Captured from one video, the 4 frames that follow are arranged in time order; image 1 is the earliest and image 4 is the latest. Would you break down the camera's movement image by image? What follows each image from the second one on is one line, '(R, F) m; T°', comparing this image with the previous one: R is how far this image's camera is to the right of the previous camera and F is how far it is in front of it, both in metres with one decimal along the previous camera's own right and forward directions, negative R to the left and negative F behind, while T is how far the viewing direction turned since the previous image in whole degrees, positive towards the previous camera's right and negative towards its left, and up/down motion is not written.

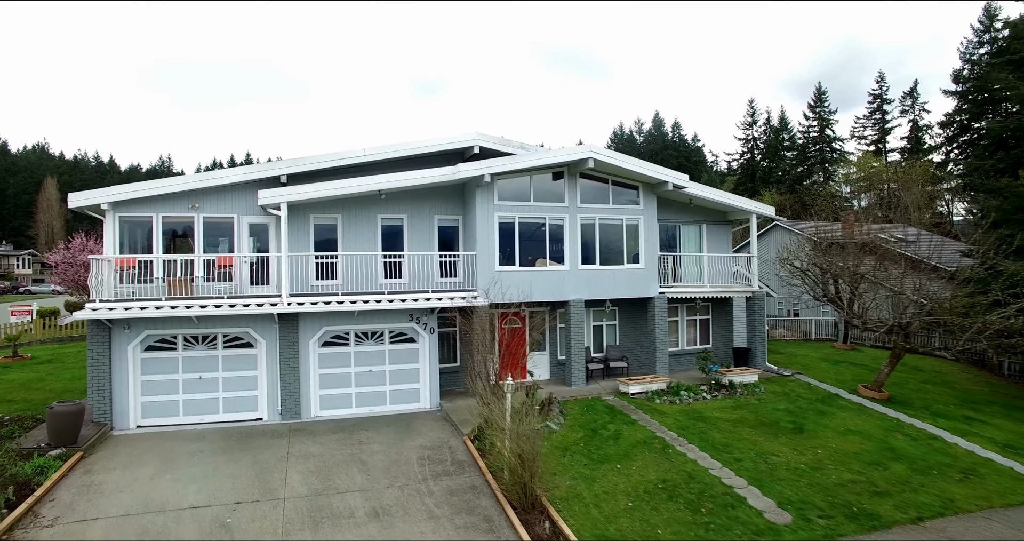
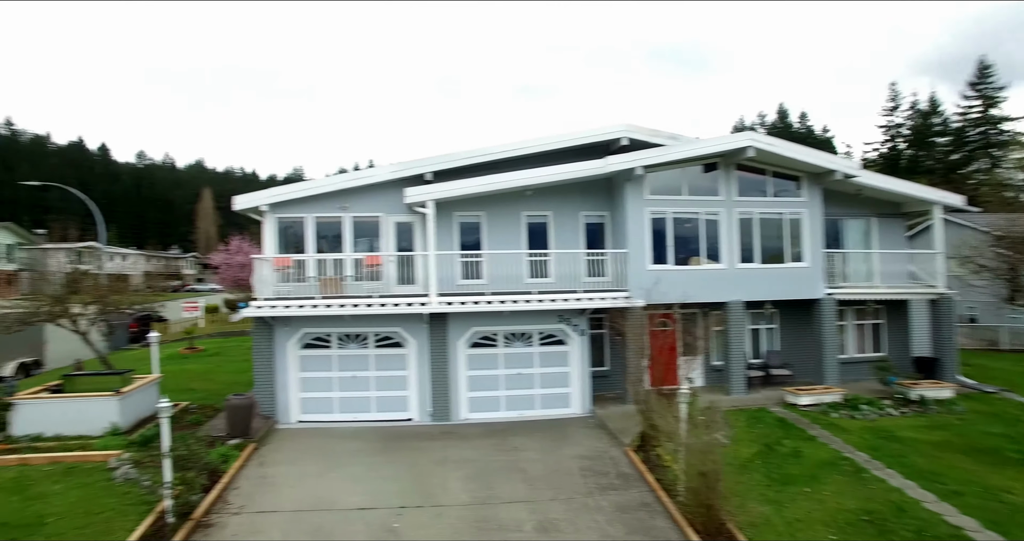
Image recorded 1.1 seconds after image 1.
(-0.9, +0.6) m; -10°
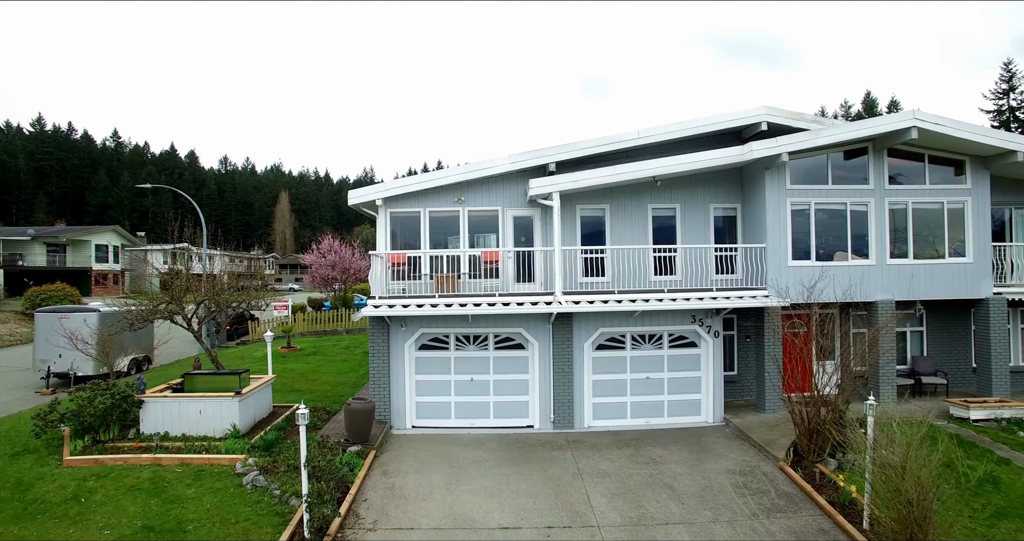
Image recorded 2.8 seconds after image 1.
(-1.2, +0.8) m; -6°
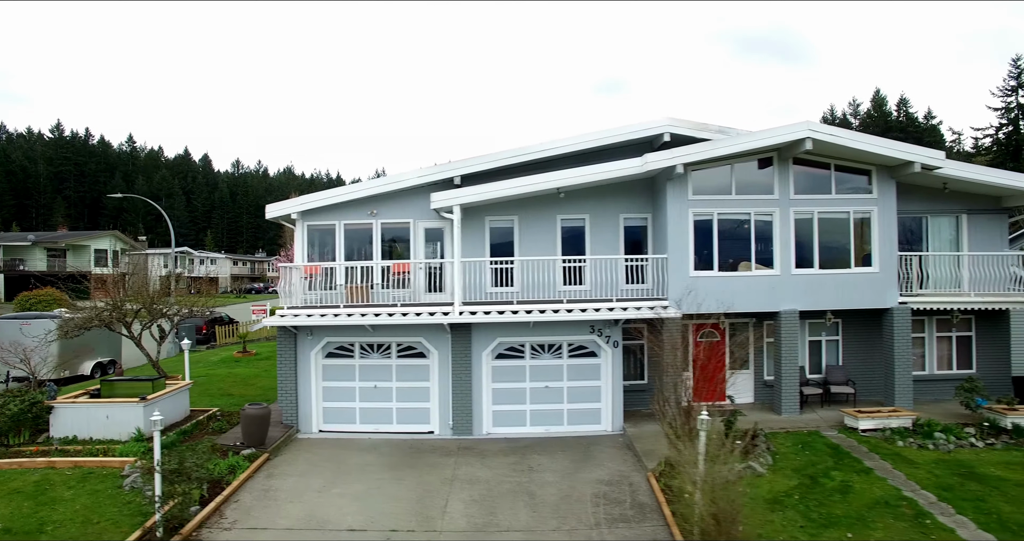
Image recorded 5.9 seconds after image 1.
(+2.2, -0.3) m; -2°
